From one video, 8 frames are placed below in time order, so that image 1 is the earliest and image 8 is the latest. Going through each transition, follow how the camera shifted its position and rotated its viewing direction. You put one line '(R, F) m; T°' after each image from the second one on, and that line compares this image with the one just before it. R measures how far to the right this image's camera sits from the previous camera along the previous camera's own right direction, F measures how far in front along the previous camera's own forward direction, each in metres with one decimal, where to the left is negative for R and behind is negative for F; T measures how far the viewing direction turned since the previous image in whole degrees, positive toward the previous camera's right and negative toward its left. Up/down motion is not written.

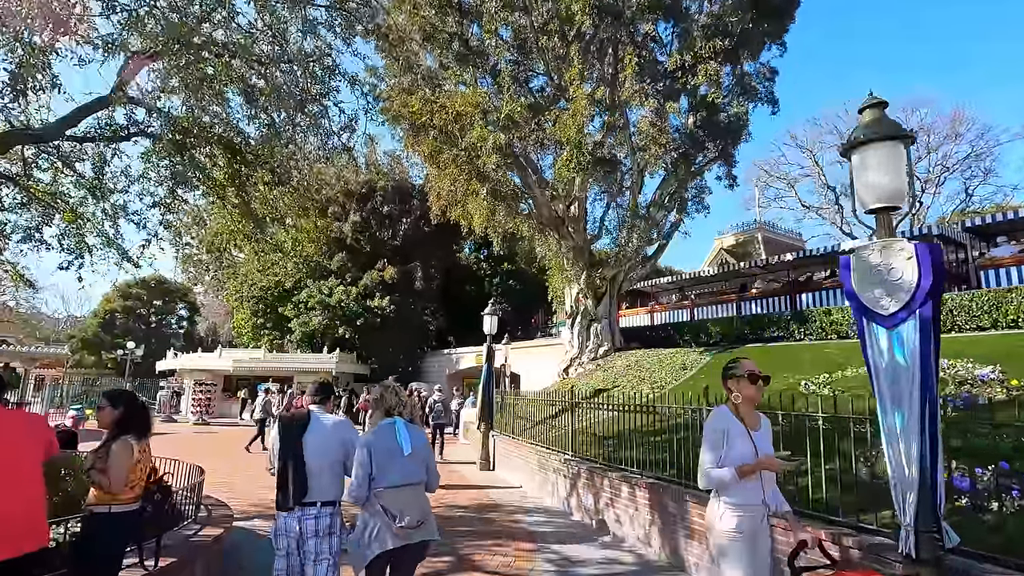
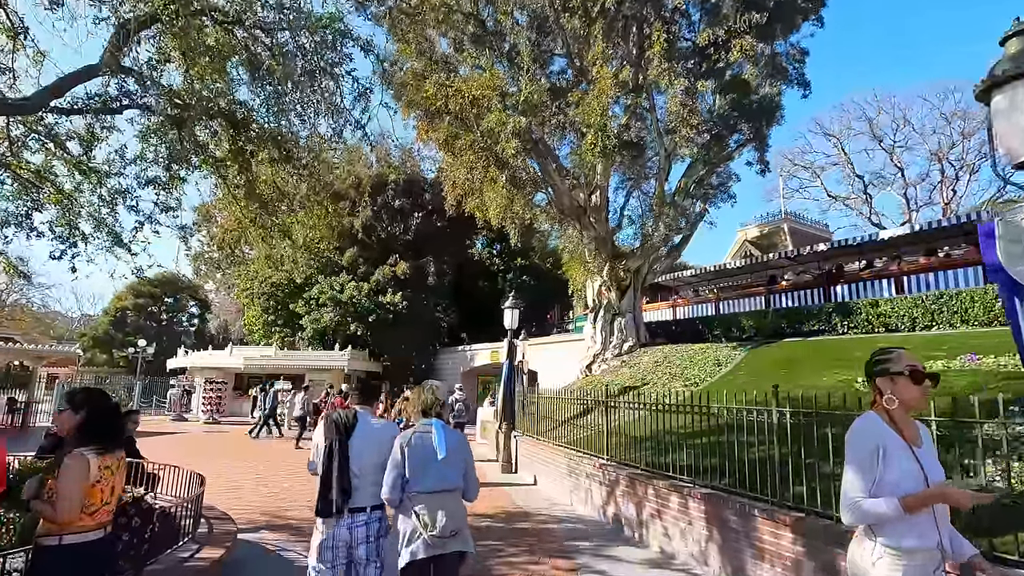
(-0.4, +1.0) m; -1°
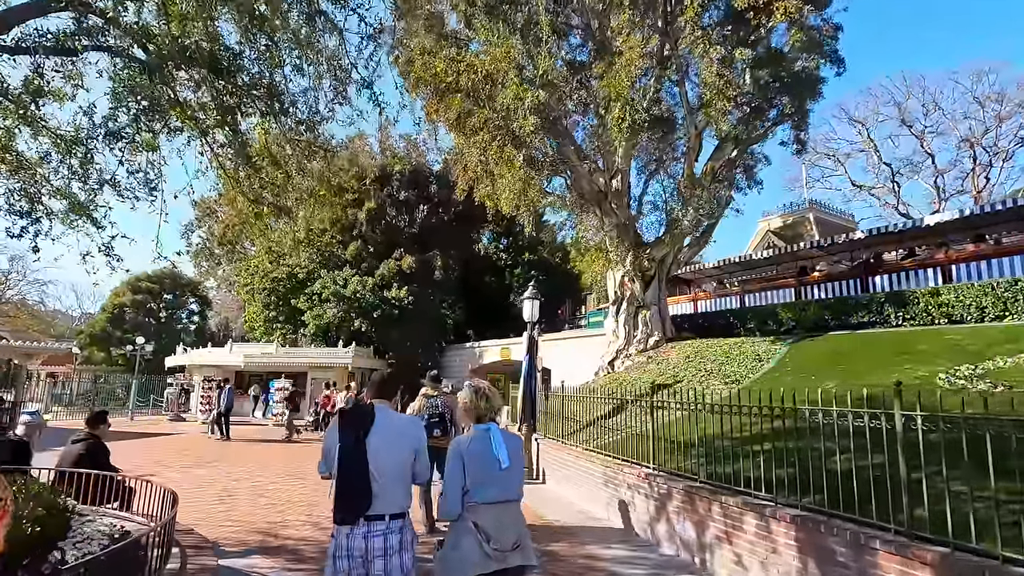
(-0.5, +1.5) m; 0°
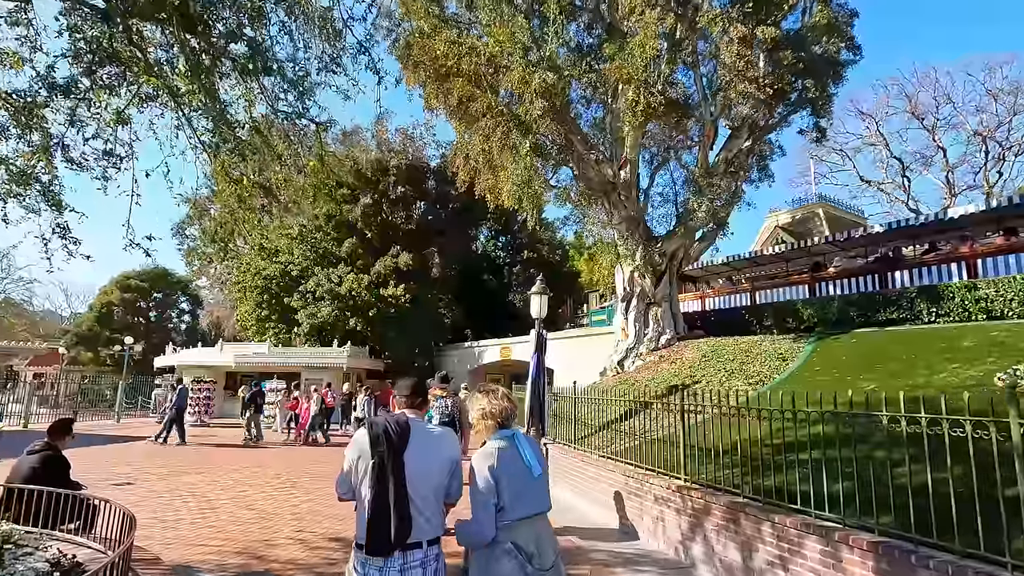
(-0.3, +1.0) m; 0°
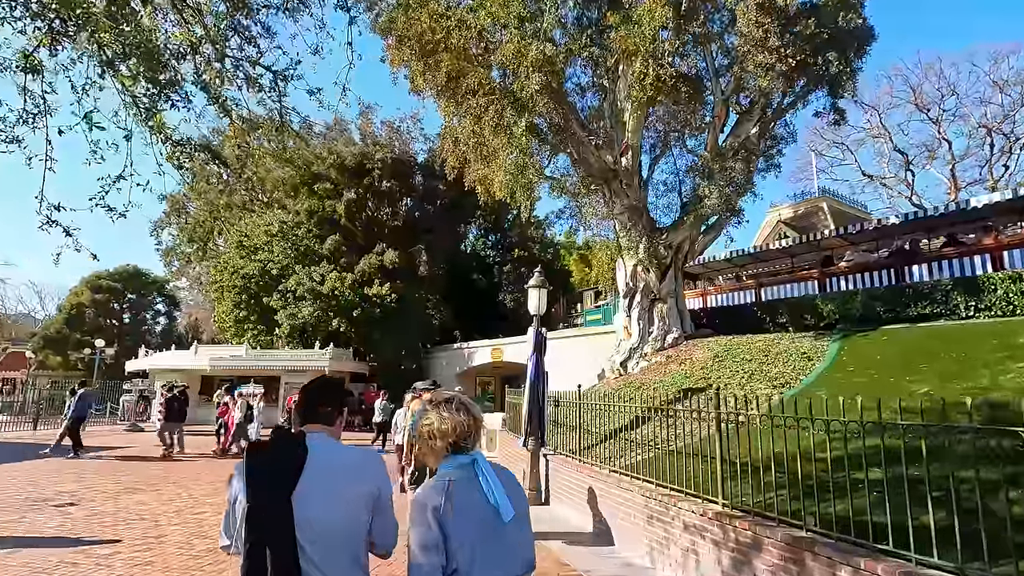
(-0.2, +1.5) m; +1°
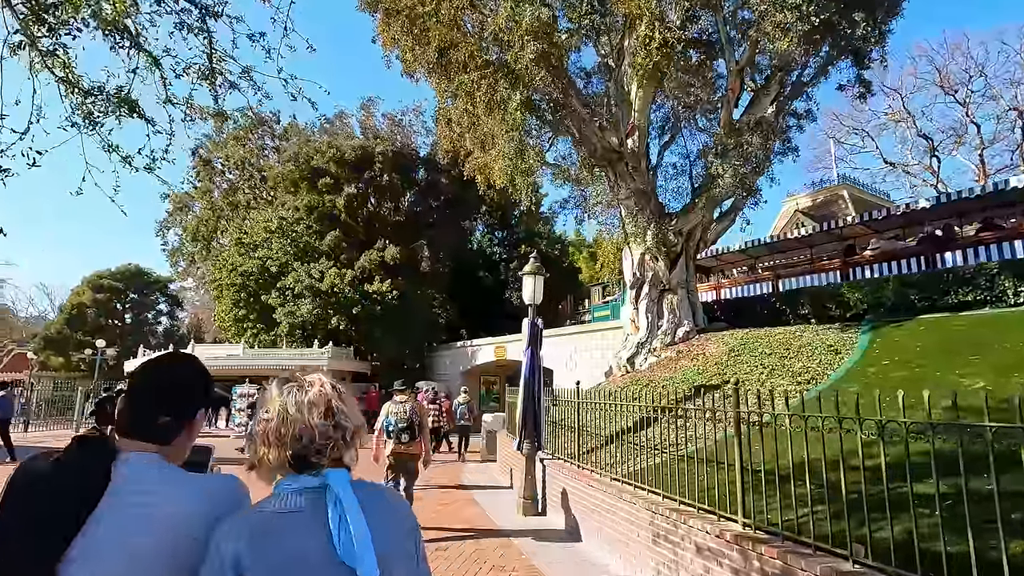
(+0.4, +1.2) m; -1°
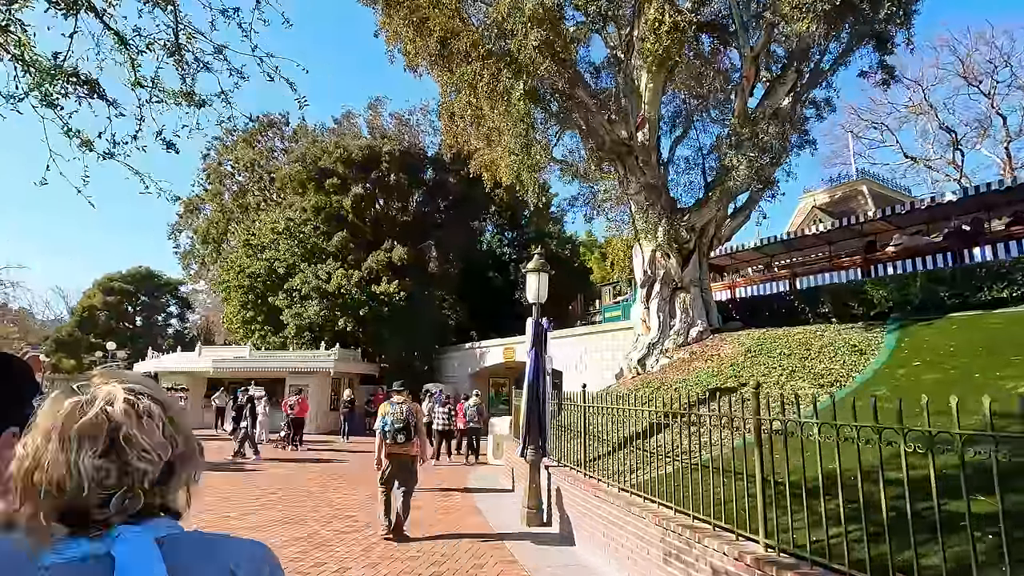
(+0.2, +0.6) m; -1°
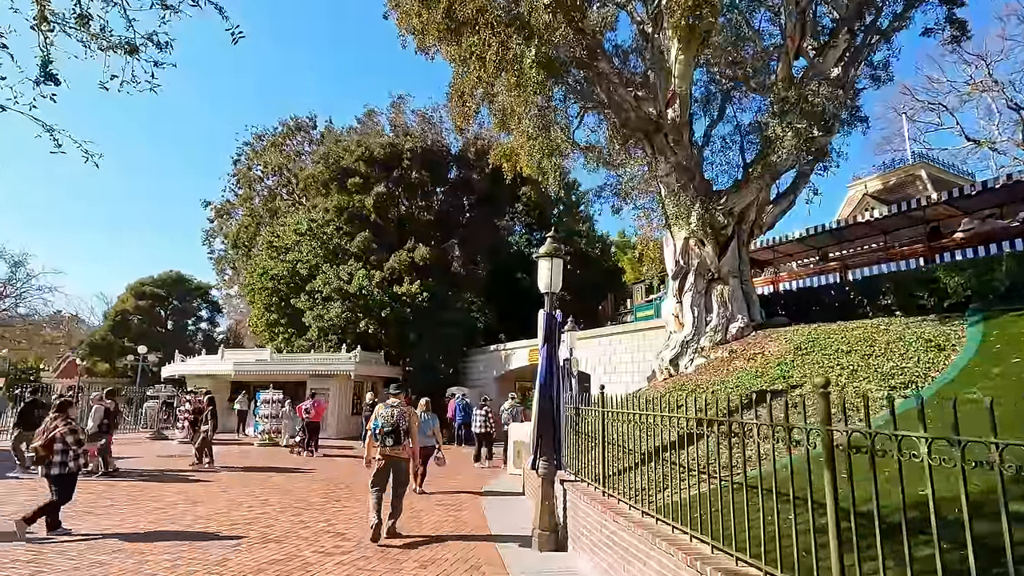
(+0.4, +1.4) m; -3°
